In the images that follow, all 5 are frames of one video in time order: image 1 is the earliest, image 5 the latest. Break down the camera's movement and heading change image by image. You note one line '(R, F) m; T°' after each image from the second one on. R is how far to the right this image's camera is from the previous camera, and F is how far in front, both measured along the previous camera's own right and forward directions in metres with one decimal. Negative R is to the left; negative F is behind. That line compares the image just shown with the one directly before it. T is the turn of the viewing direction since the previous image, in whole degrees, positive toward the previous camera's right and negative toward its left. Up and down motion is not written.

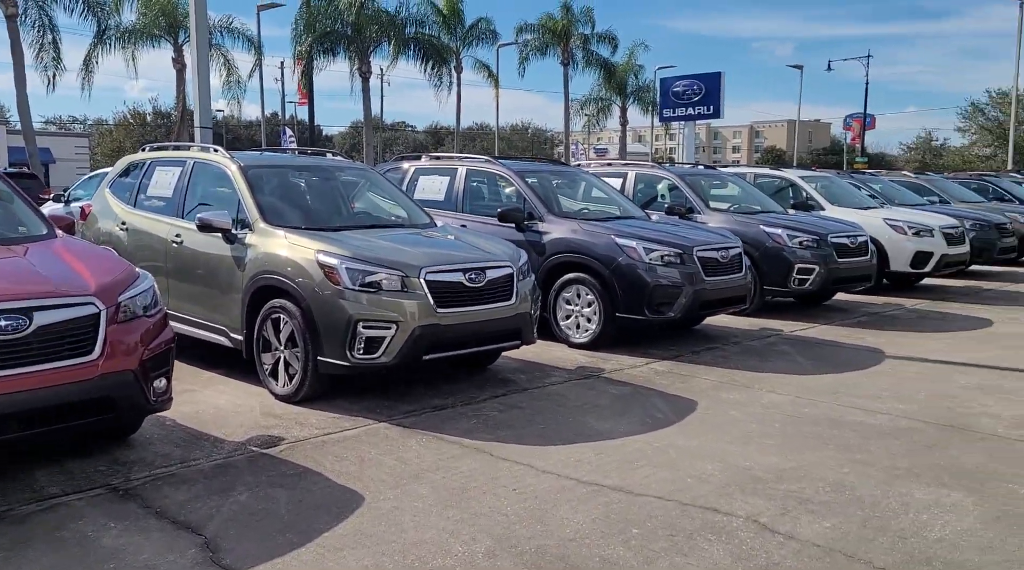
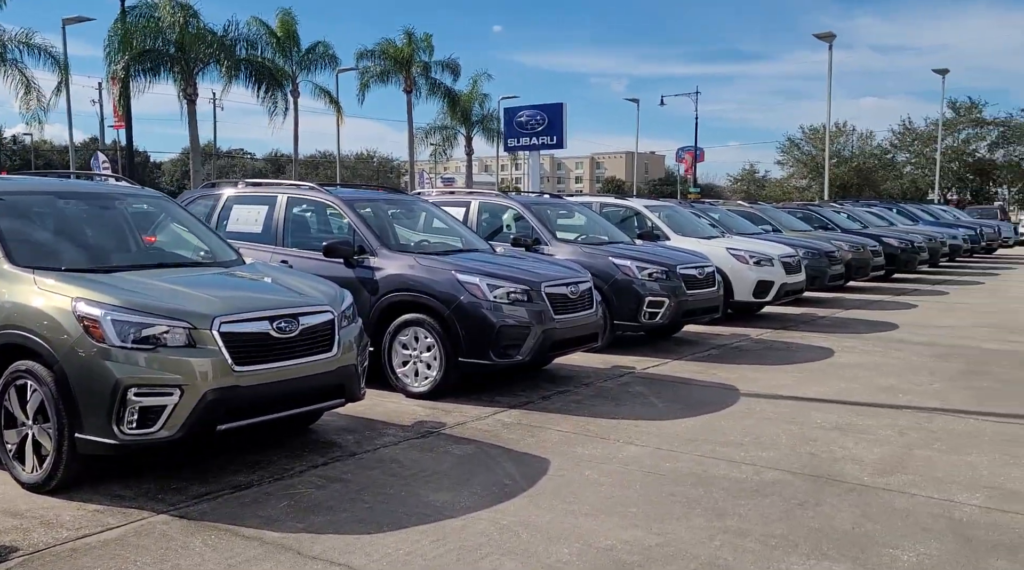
(+0.2, +0.8) m; +10°
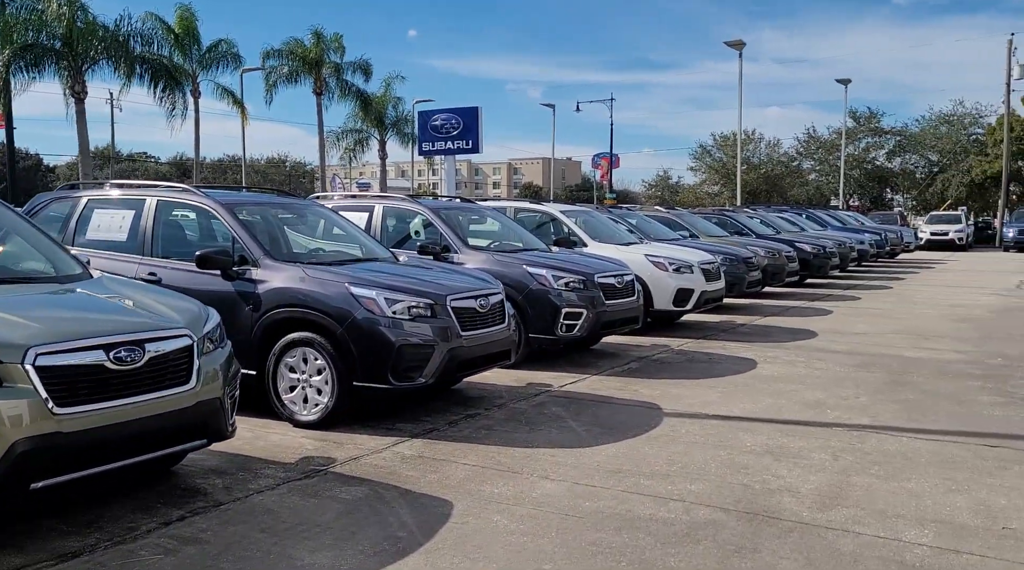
(+0.1, +0.7) m; +5°
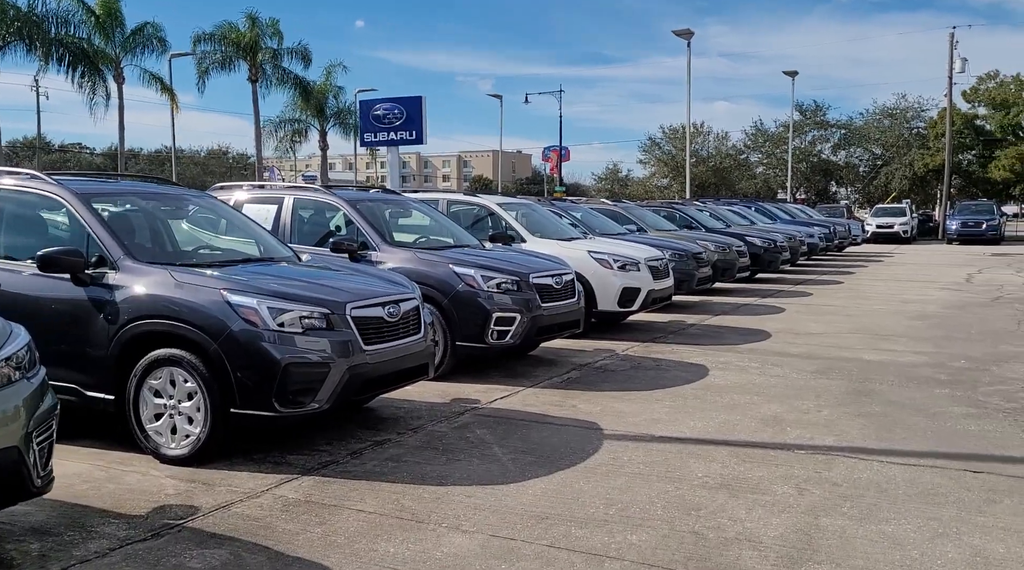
(+0.3, +1.0) m; +3°
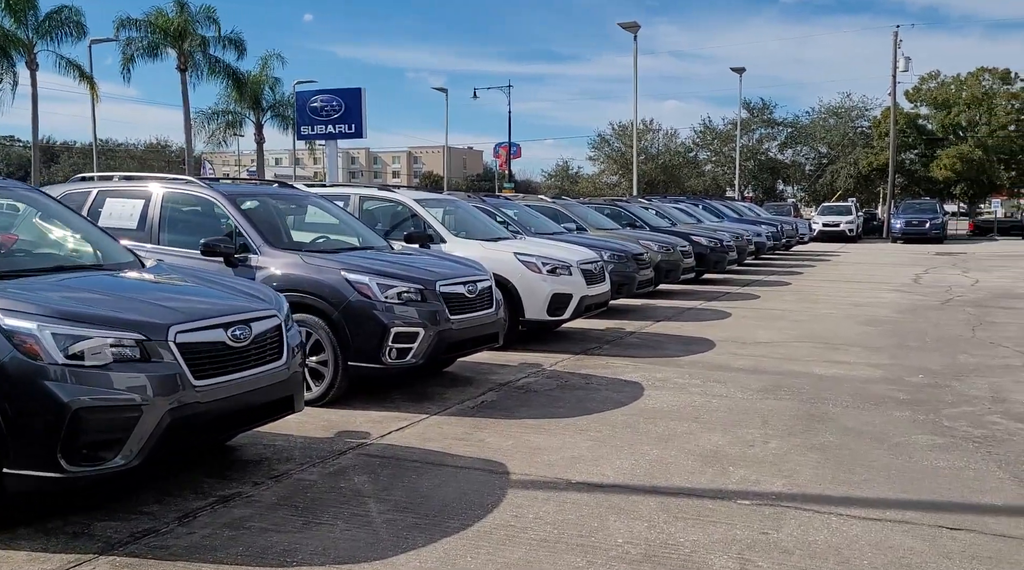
(+0.4, +1.2) m; +3°
